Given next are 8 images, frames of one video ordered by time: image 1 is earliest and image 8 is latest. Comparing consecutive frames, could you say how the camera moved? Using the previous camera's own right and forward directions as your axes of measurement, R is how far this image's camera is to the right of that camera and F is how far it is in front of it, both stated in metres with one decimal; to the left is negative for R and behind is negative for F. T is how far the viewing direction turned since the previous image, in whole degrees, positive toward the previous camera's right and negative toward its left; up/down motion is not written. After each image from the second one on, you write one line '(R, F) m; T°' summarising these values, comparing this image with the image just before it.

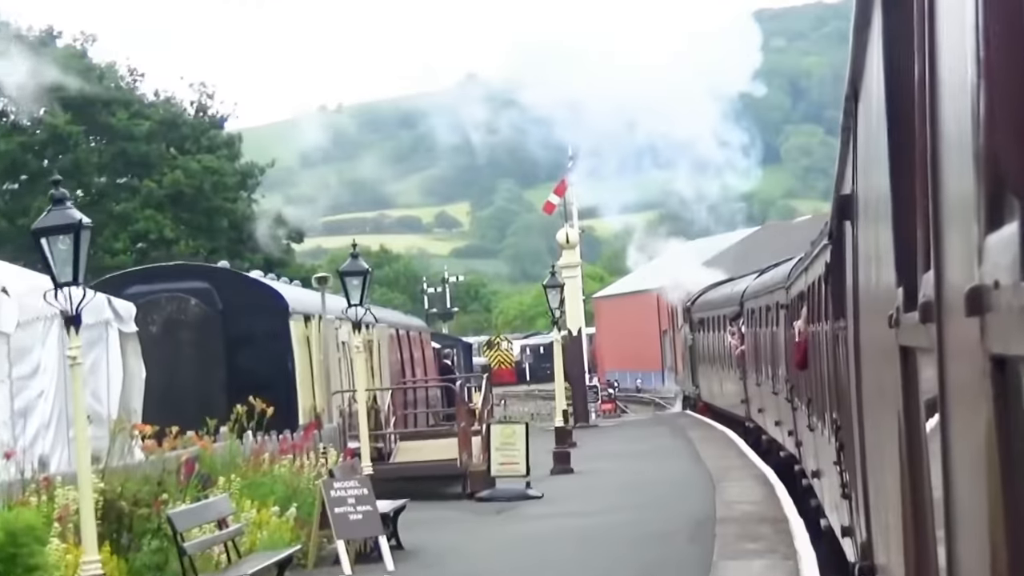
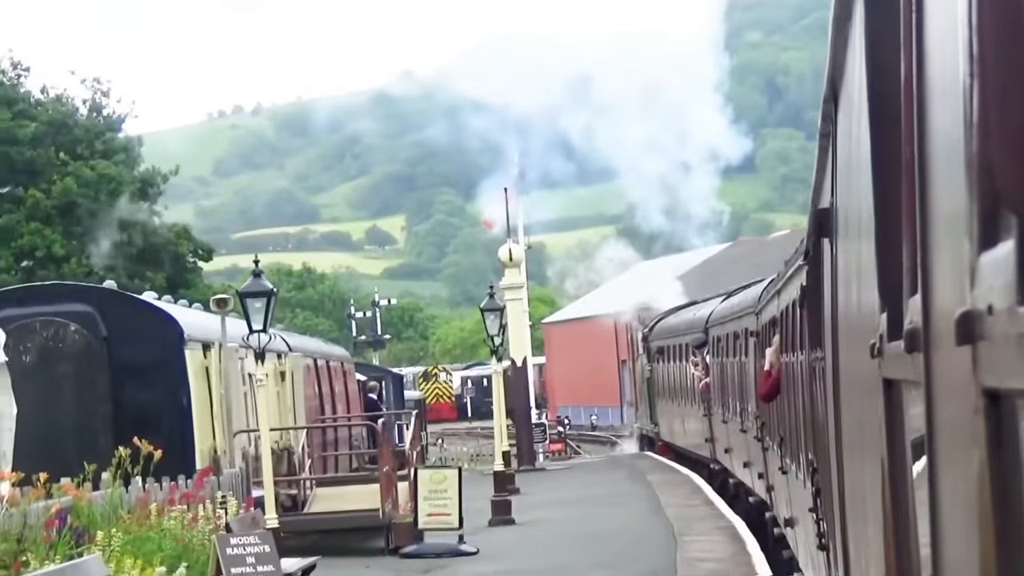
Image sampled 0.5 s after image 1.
(+0.1, +2.2) m; +2°
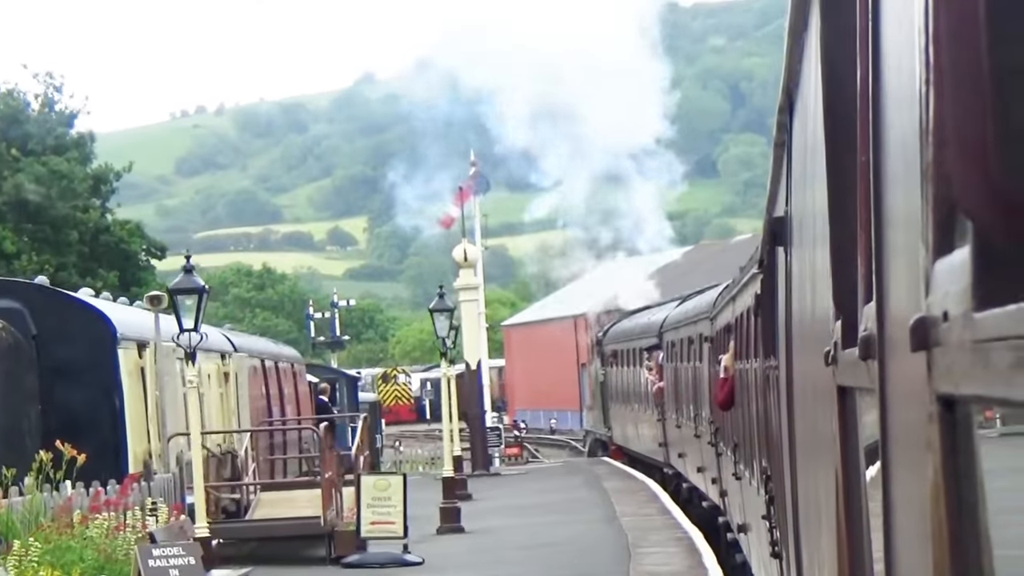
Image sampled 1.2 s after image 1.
(+0.1, +0.5) m; +1°
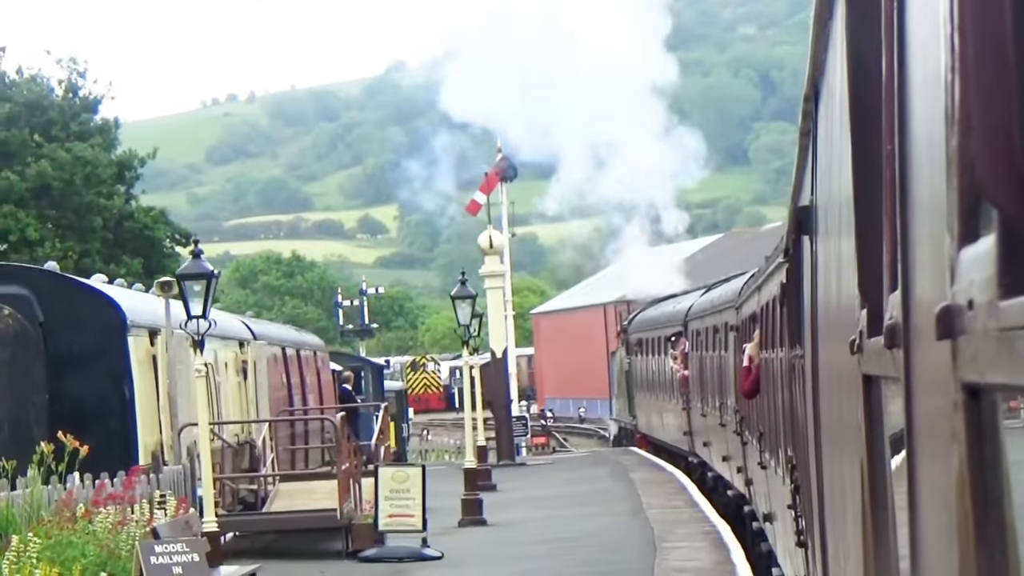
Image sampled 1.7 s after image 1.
(+0.1, +0.5) m; -1°
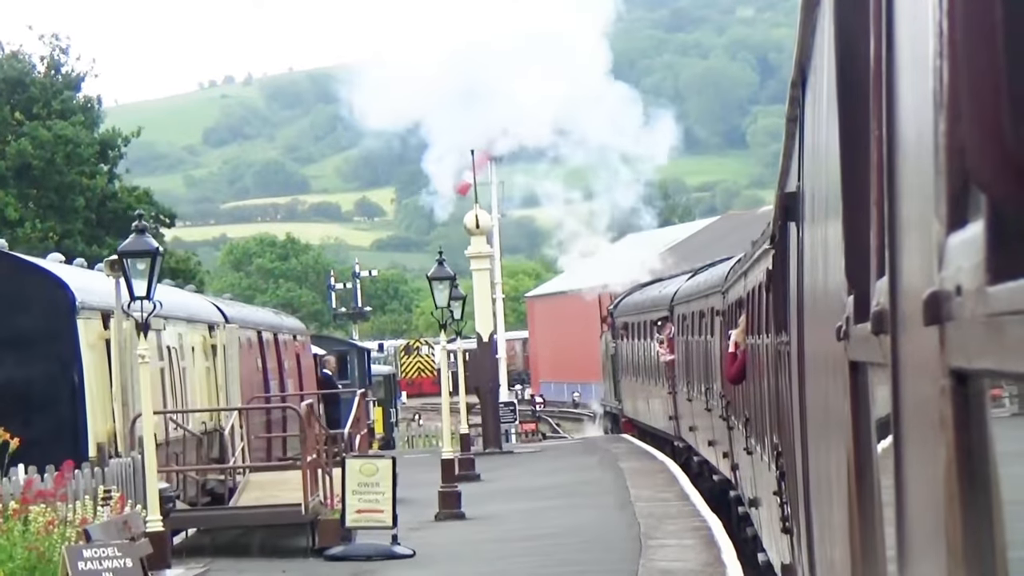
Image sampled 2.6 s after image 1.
(+0.2, +0.9) m; 0°
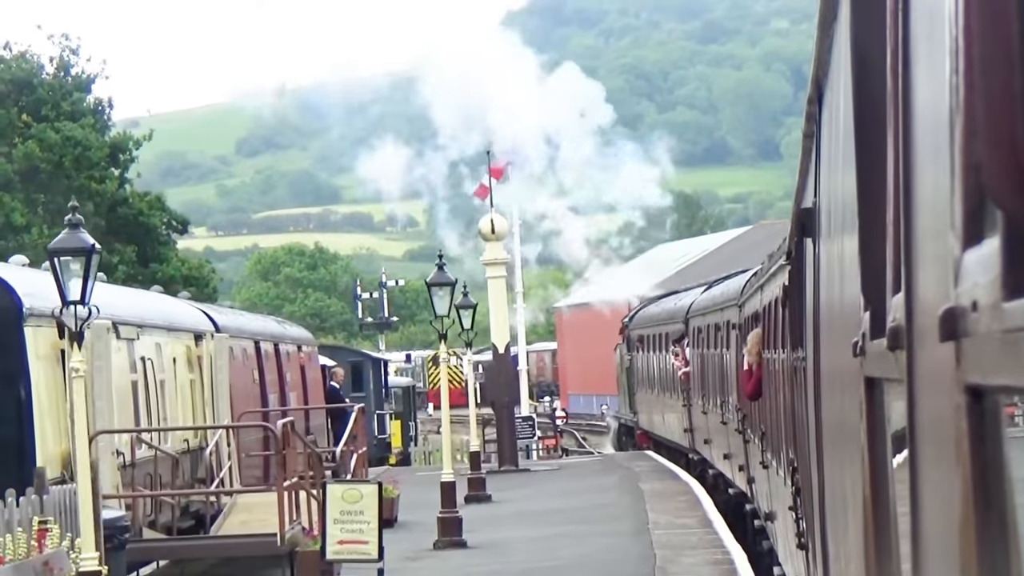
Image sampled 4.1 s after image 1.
(+0.2, +1.4) m; -1°
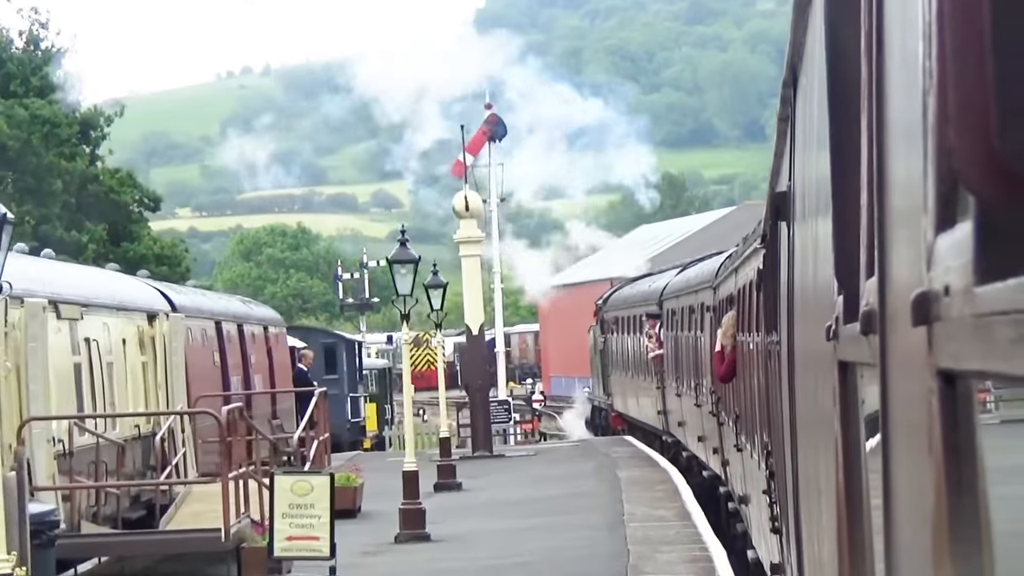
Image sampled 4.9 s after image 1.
(+0.1, +0.8) m; 0°
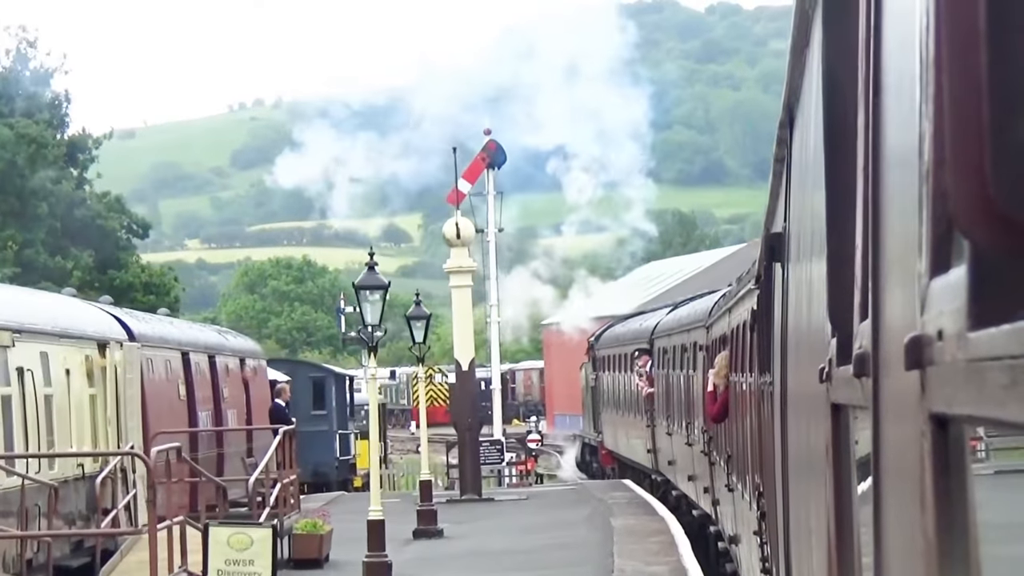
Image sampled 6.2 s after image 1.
(+0.2, +1.3) m; 0°
